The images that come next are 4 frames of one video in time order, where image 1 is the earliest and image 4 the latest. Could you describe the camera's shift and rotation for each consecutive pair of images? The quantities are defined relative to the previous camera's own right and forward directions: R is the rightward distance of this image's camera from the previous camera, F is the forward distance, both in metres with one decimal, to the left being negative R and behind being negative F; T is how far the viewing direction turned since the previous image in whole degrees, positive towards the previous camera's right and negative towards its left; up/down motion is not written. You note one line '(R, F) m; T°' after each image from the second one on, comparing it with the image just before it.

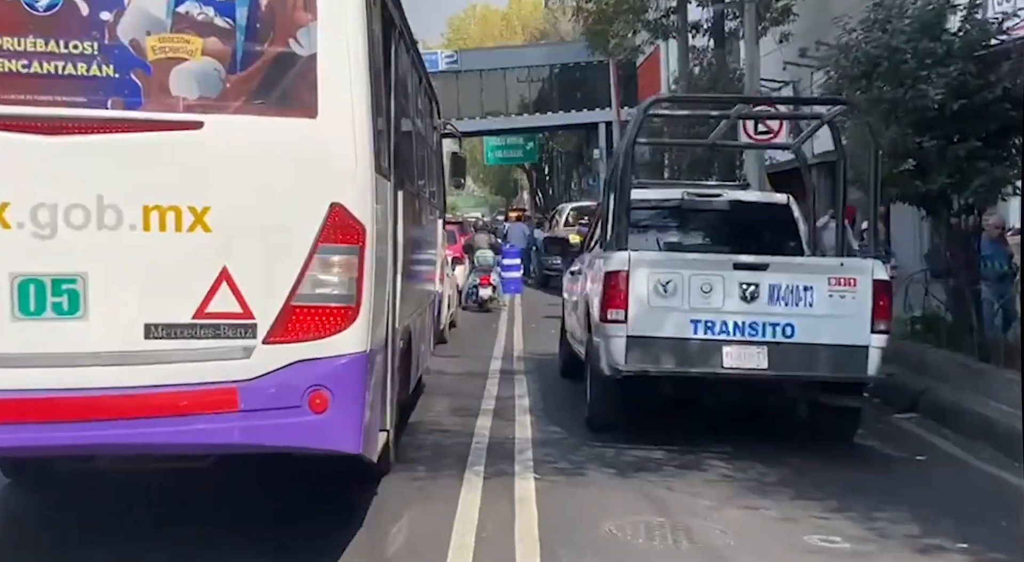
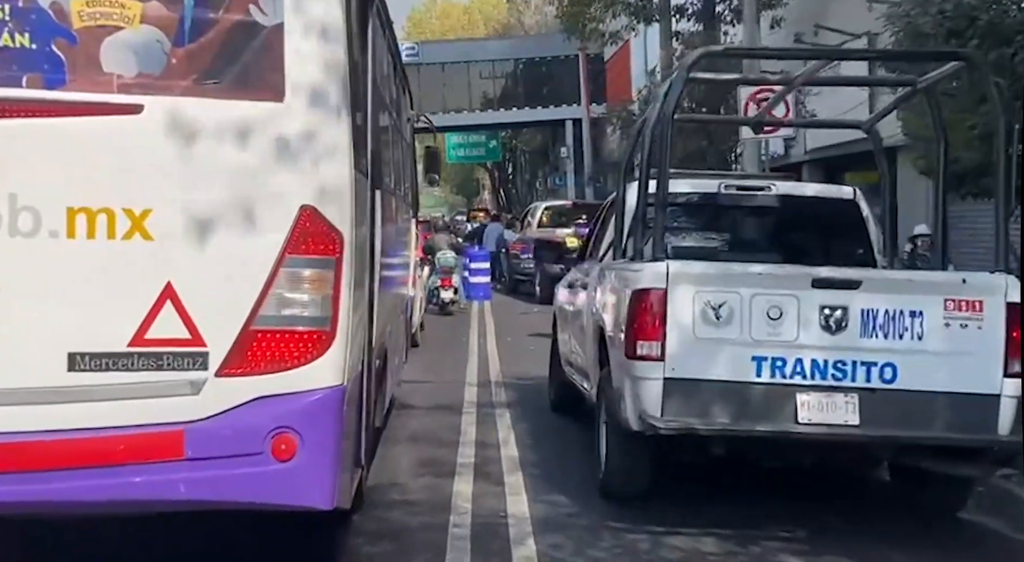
(-0.1, +1.8) m; +2°
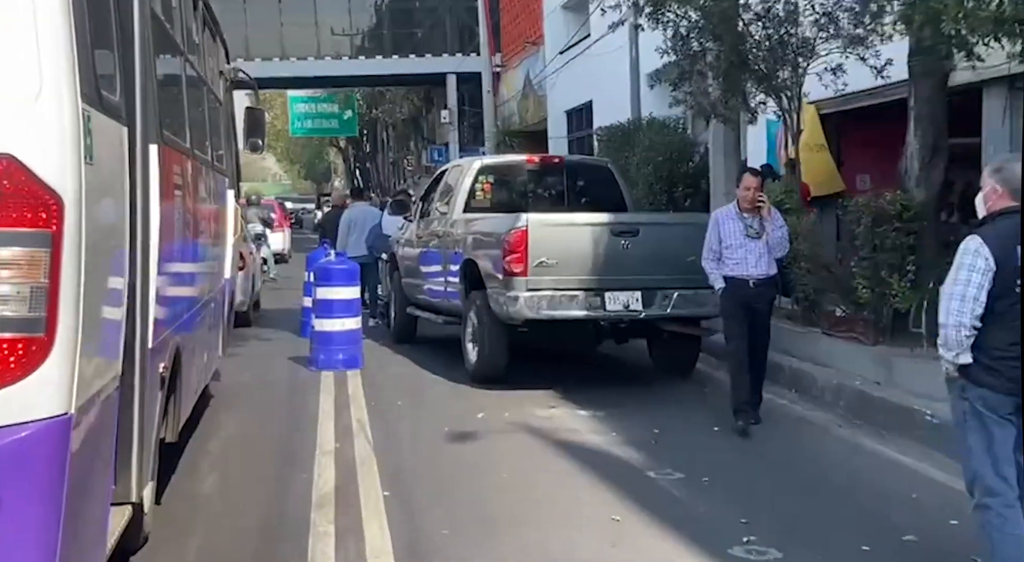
(-0.3, +10.8) m; +7°
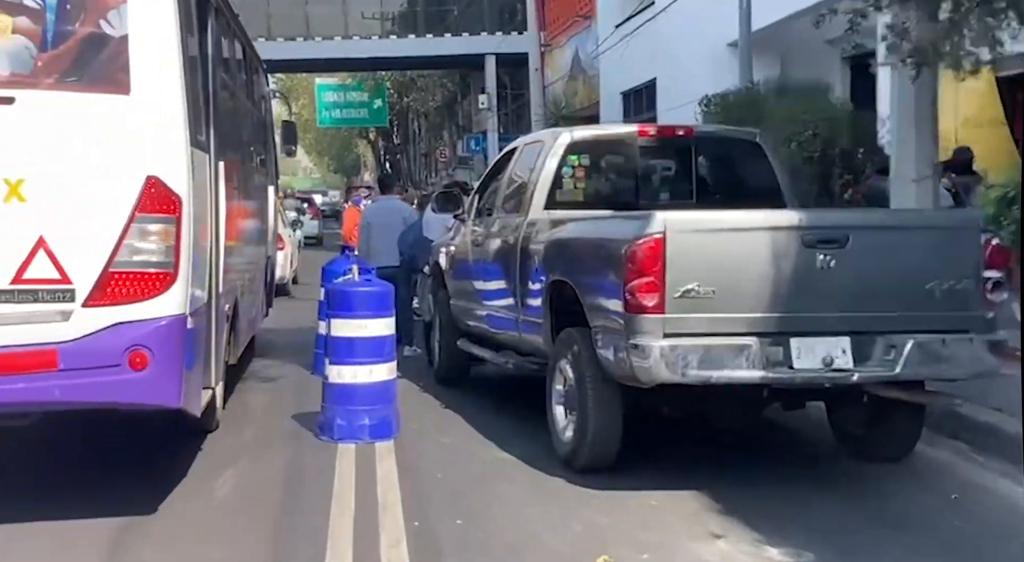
(-0.4, +3.2) m; -1°
